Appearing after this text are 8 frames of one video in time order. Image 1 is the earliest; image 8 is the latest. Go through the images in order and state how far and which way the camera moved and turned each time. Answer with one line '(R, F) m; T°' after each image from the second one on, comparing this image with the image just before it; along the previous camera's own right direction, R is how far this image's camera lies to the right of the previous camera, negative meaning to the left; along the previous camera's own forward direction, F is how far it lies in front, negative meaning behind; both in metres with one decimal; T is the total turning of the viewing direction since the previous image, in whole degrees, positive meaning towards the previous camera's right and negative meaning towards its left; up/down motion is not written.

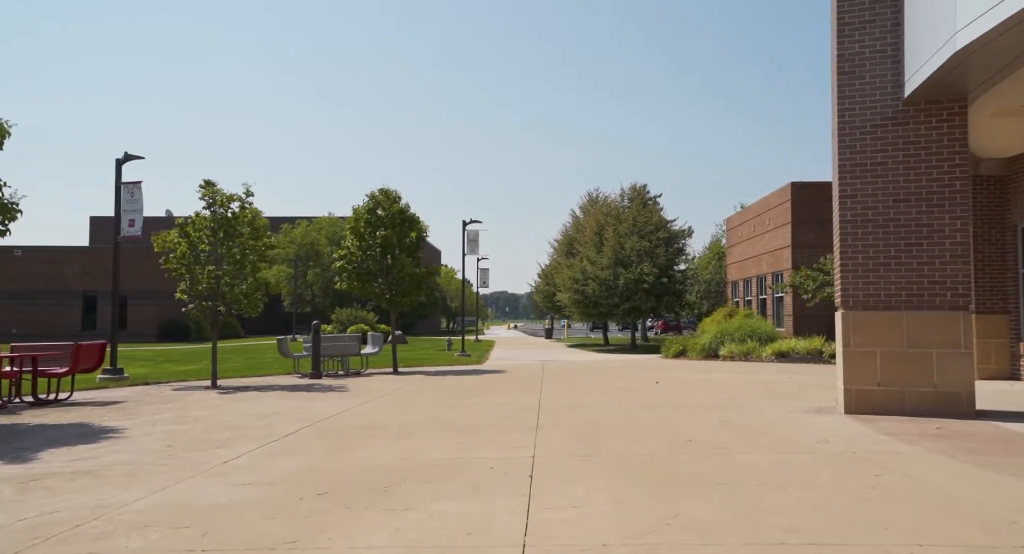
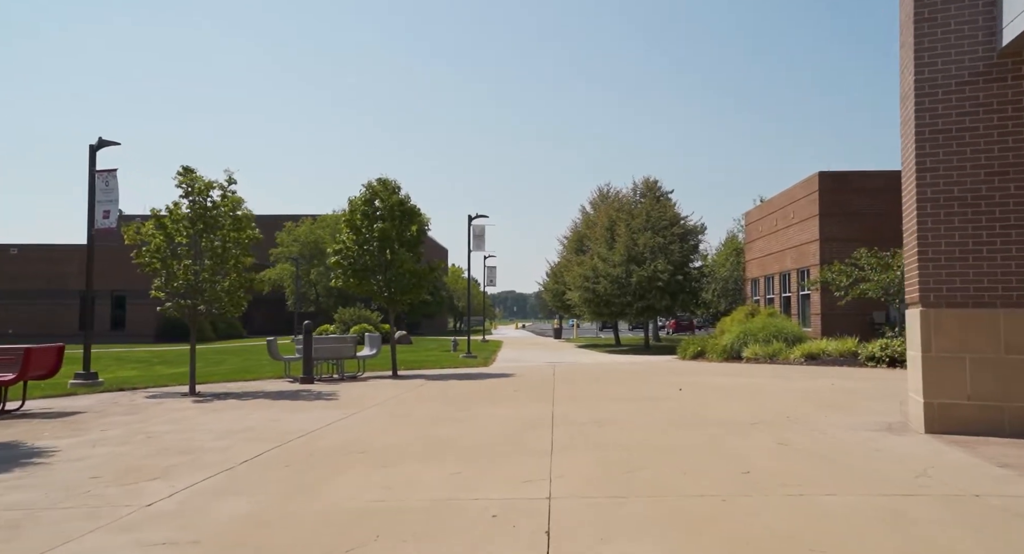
(0.0, +1.7) m; -1°
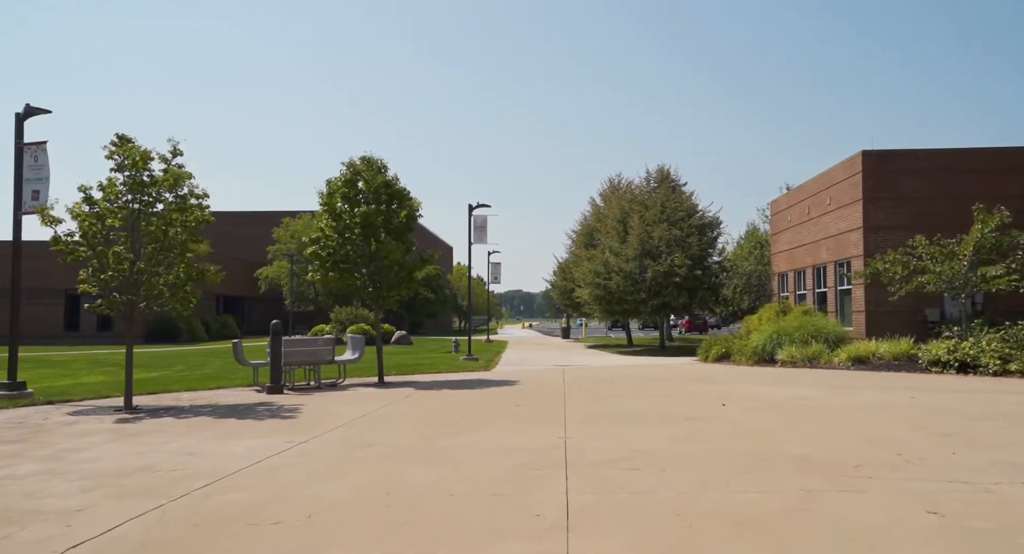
(+0.1, +2.9) m; -1°
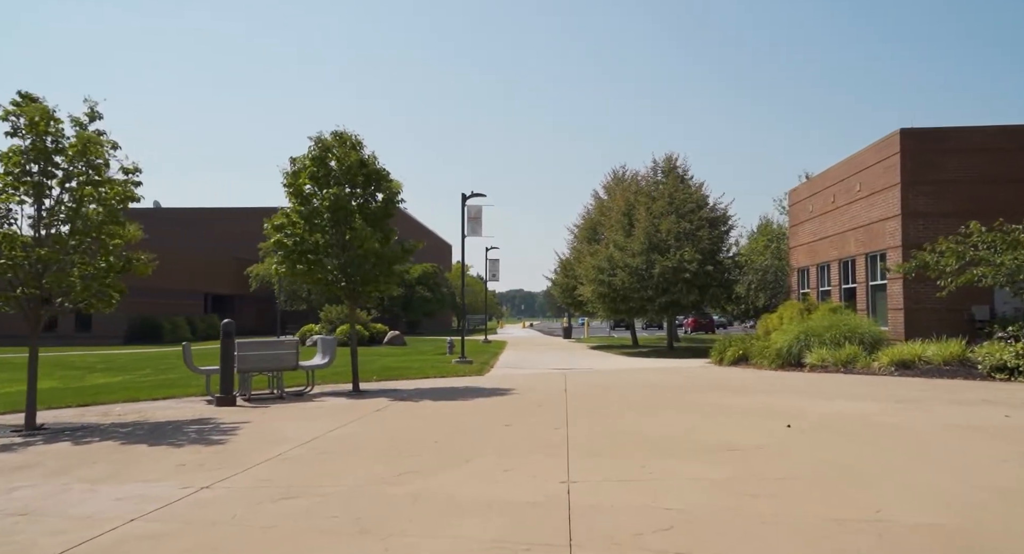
(+0.2, +2.5) m; 0°
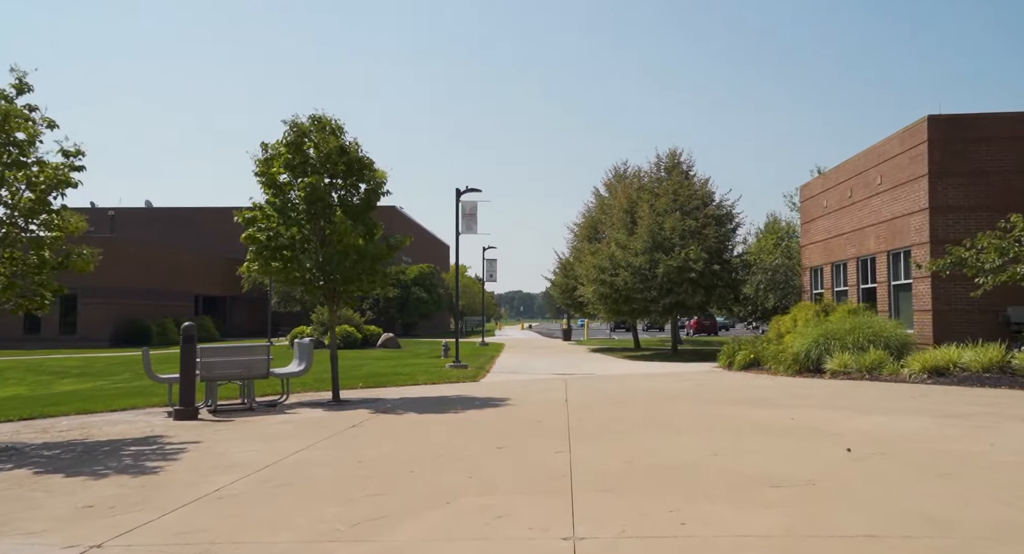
(+0.1, +1.5) m; 0°
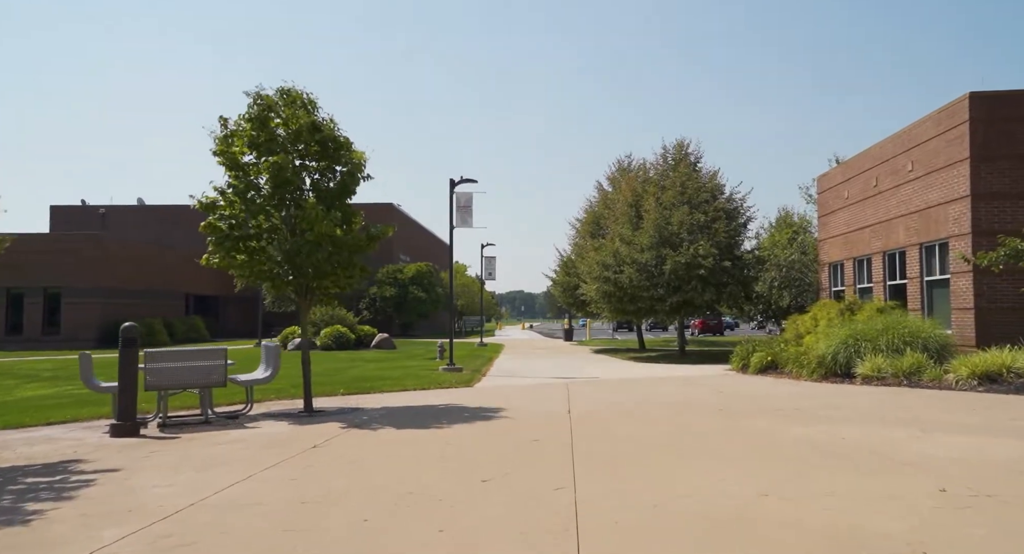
(+0.1, +1.8) m; 0°
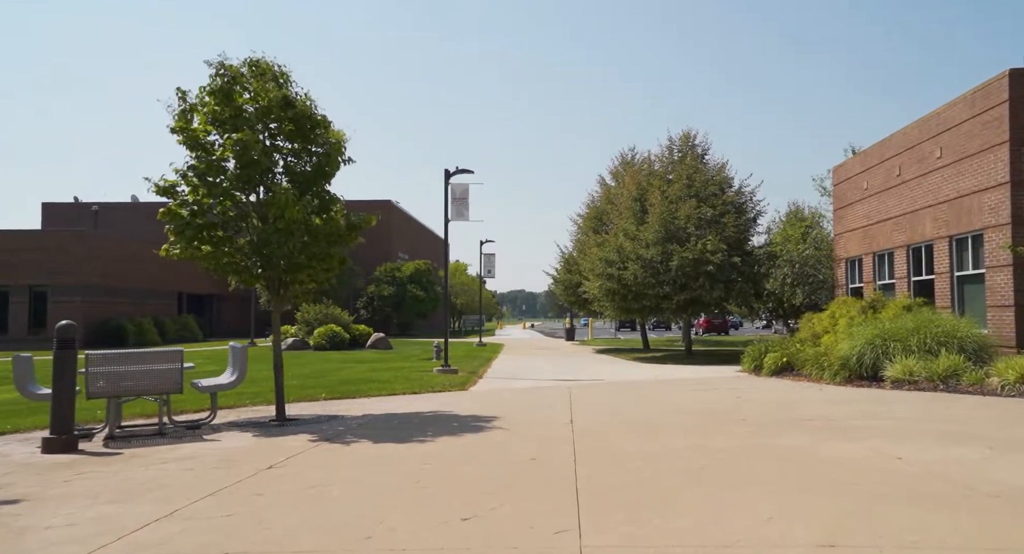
(+0.1, +1.4) m; 0°
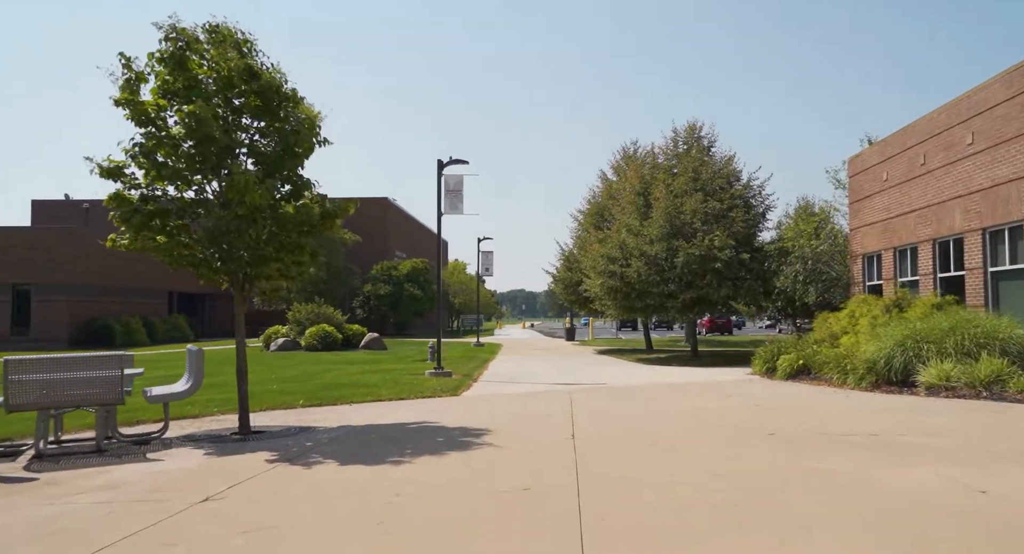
(+0.1, +1.4) m; 0°
